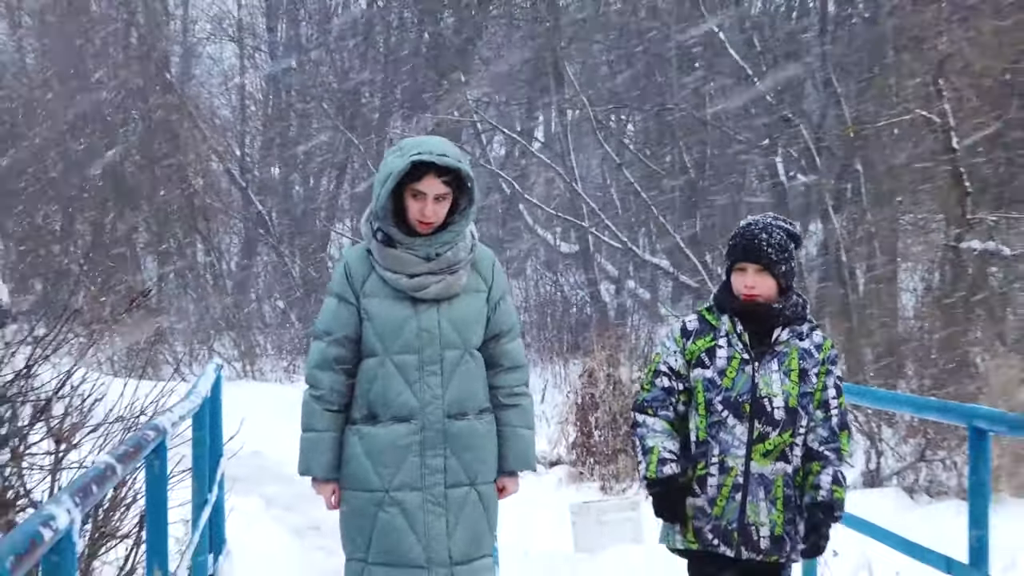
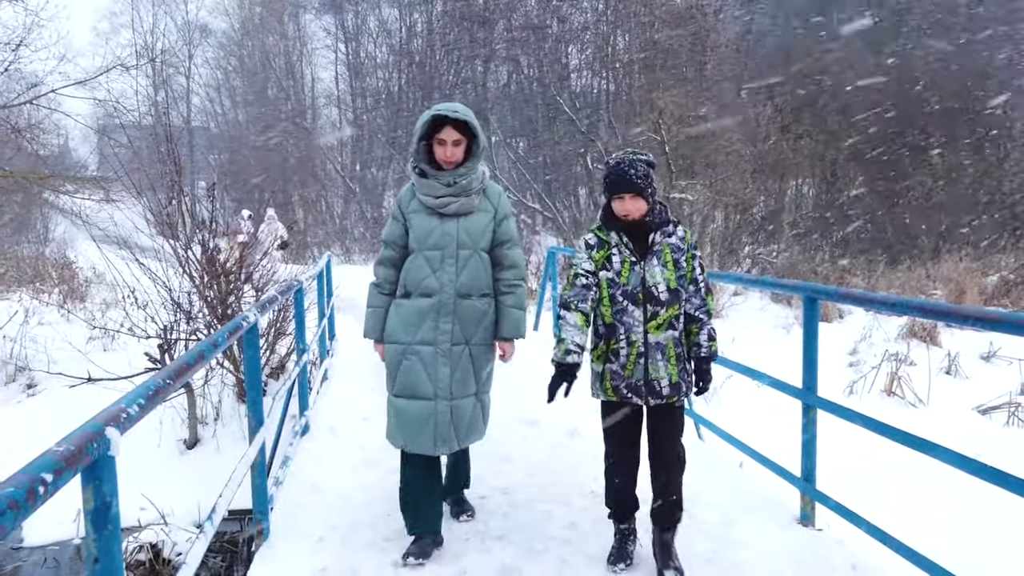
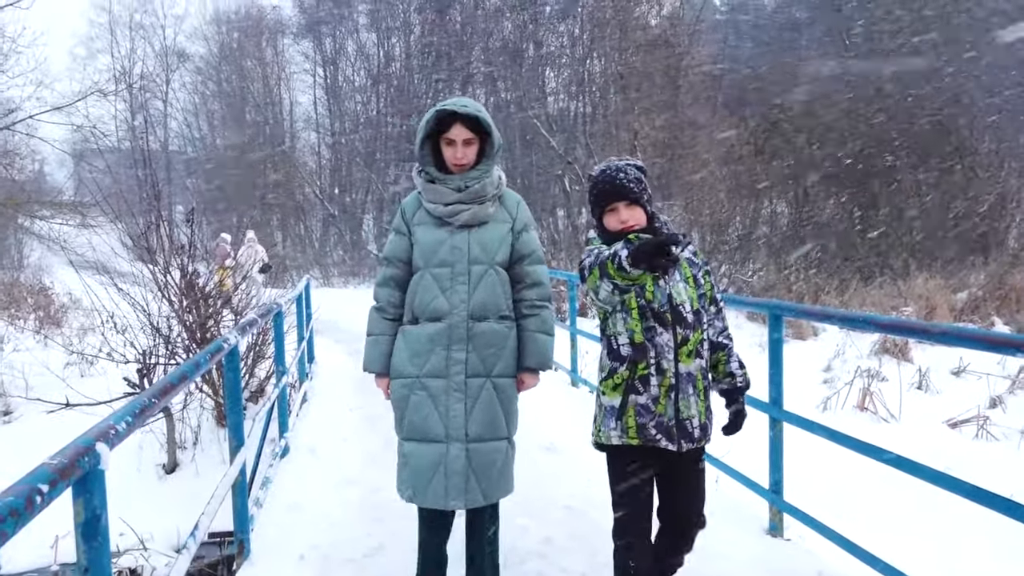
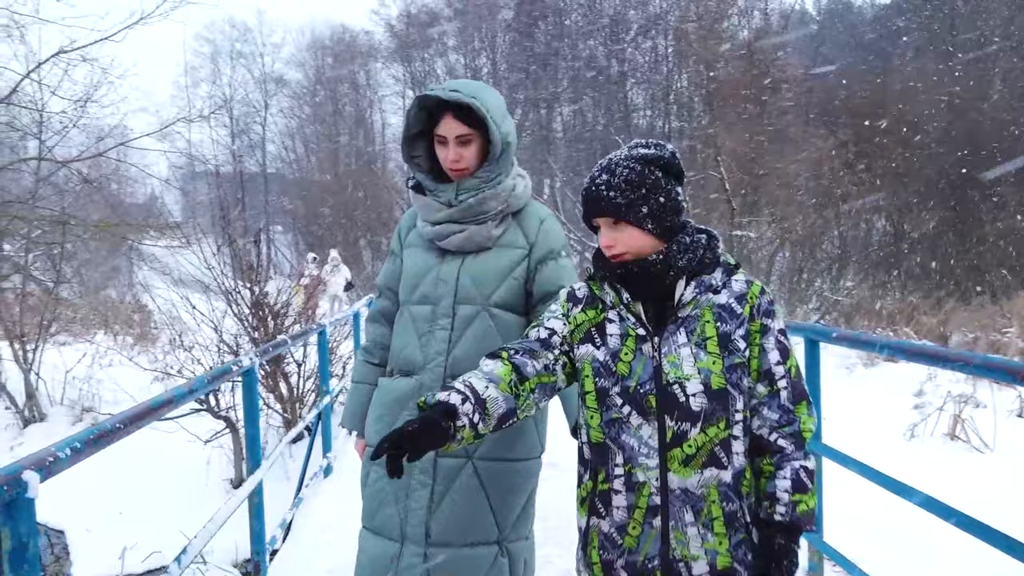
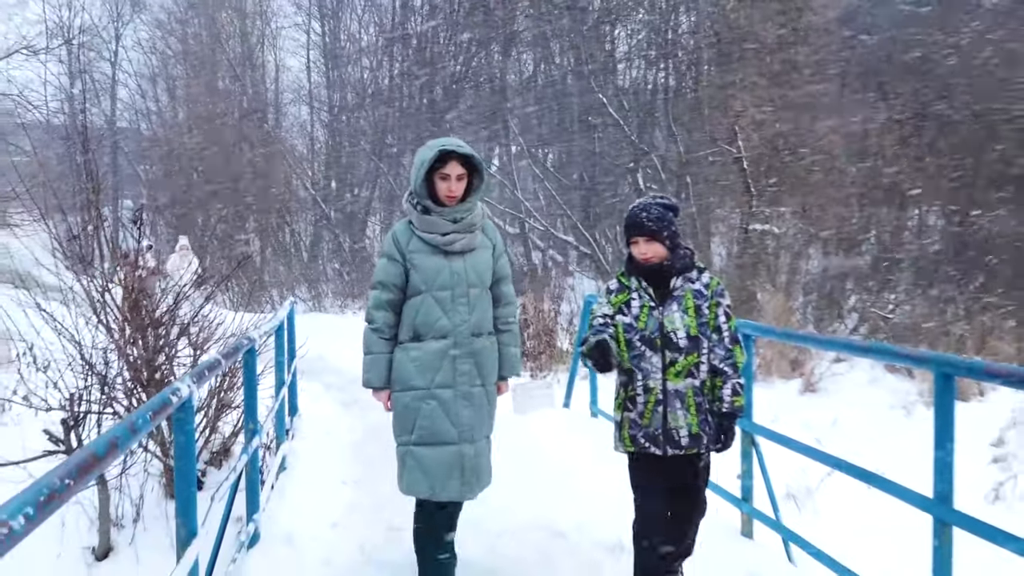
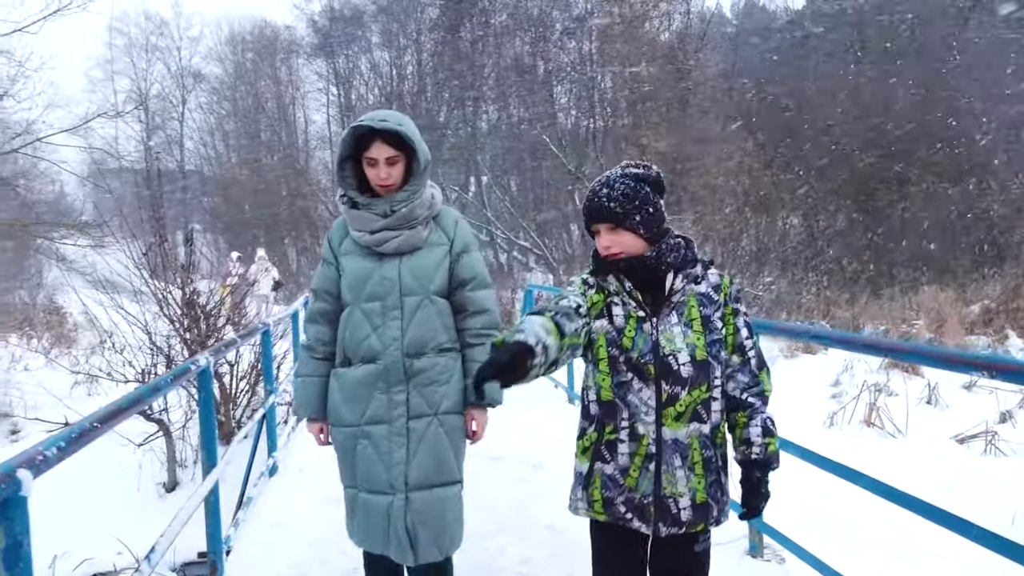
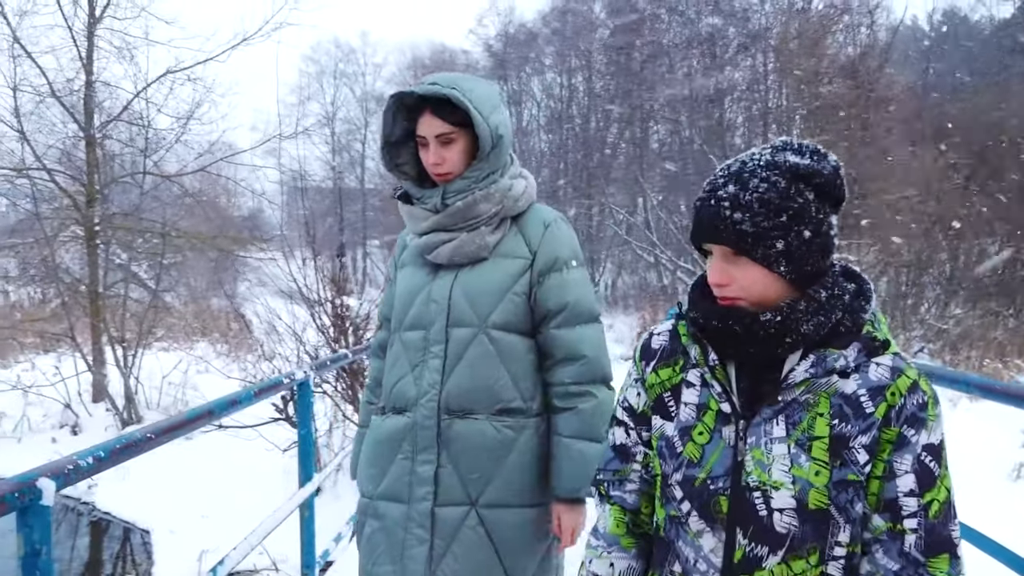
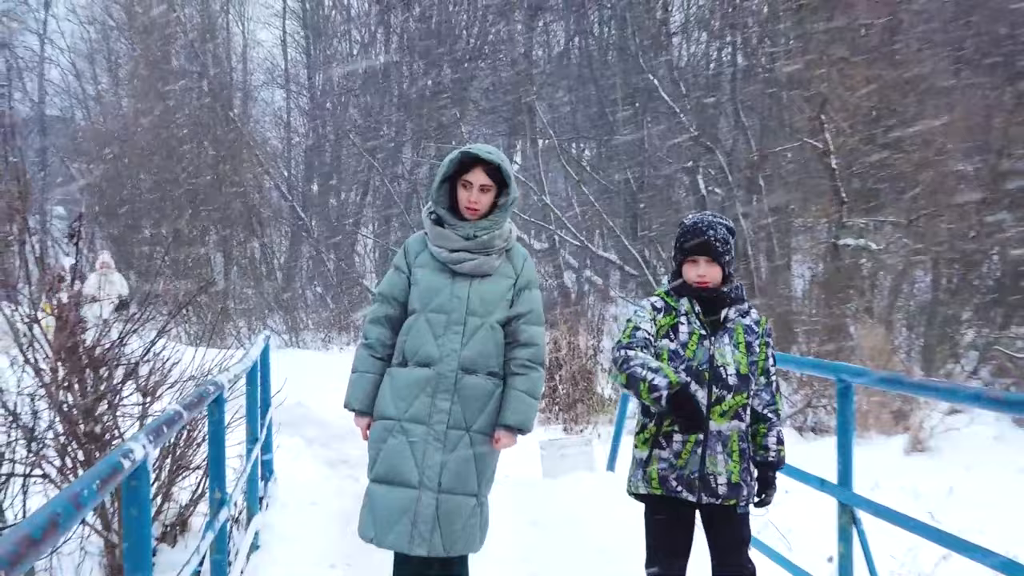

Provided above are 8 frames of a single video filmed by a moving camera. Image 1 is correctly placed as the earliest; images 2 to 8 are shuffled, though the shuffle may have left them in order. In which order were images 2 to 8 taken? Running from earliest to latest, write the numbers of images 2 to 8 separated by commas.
8, 5, 2, 3, 6, 4, 7
